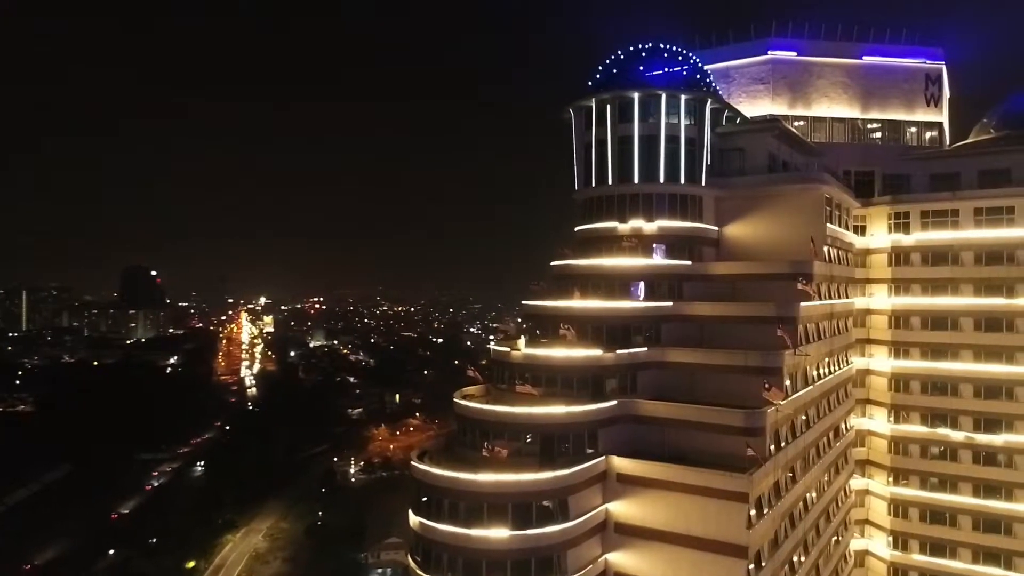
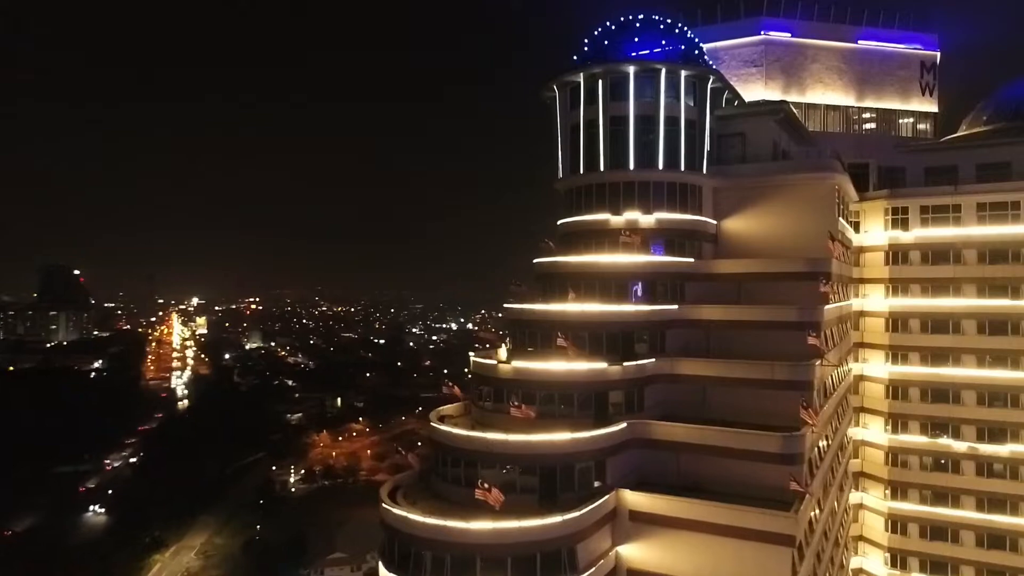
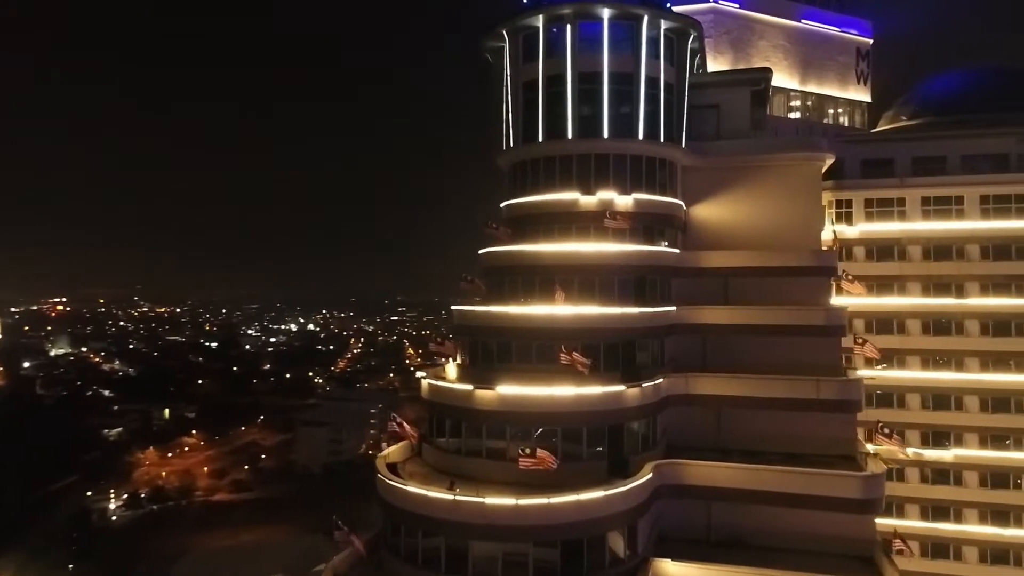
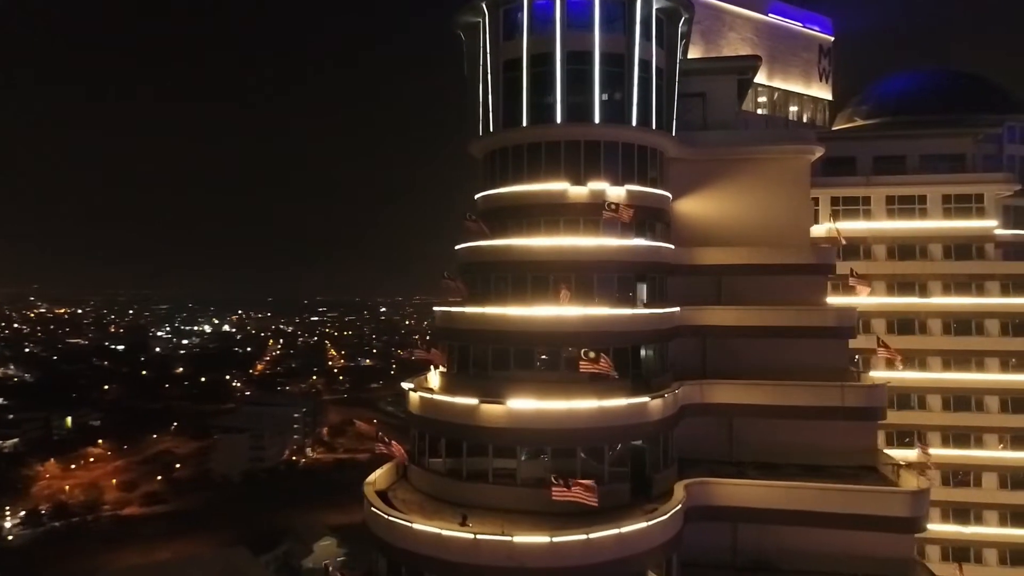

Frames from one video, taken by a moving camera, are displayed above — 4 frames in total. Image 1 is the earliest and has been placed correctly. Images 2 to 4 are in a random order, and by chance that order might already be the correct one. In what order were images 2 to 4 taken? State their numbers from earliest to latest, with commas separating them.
2, 3, 4
